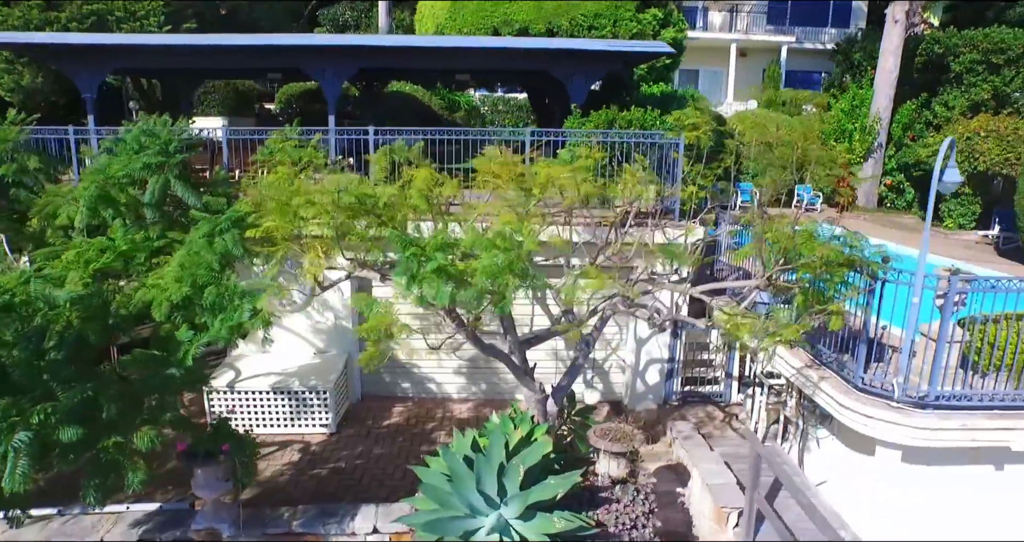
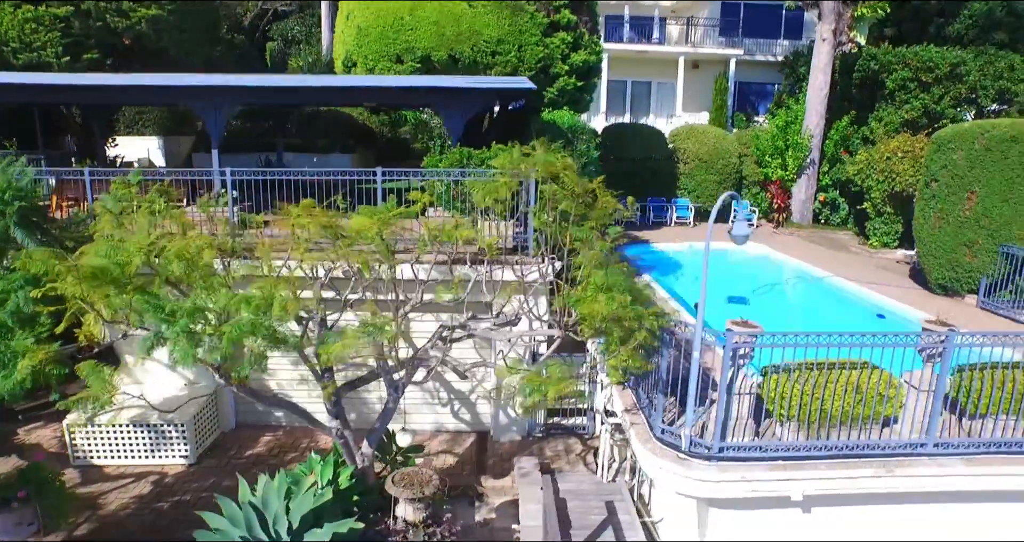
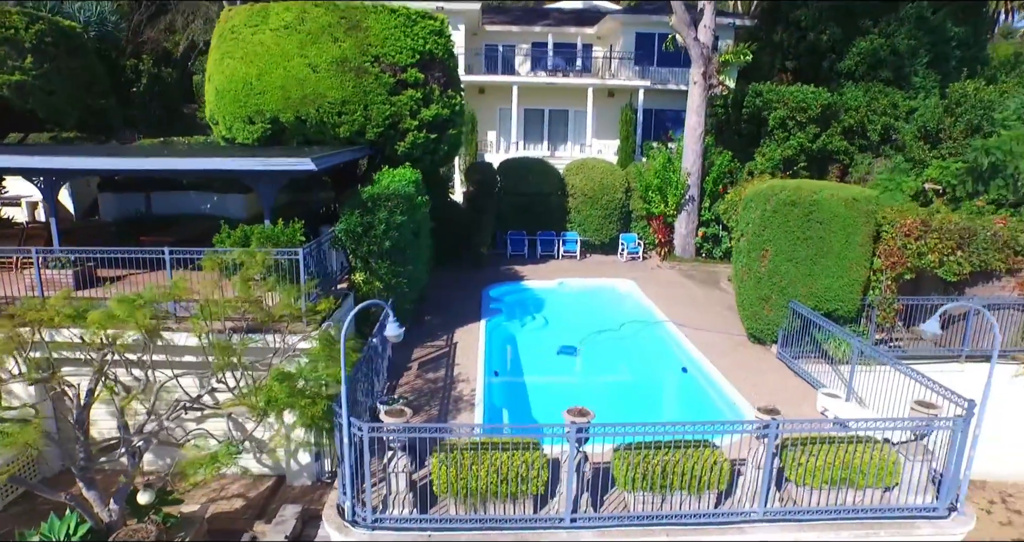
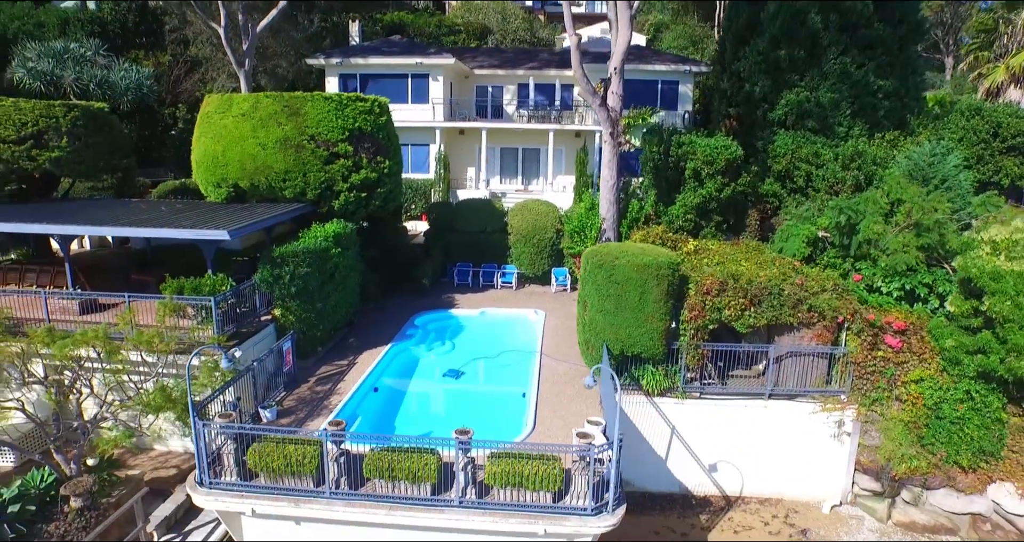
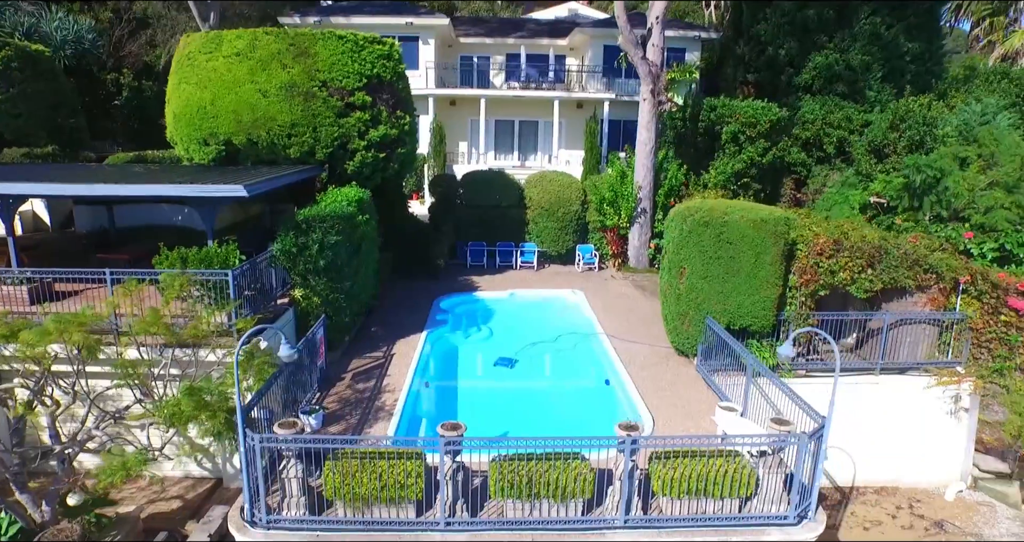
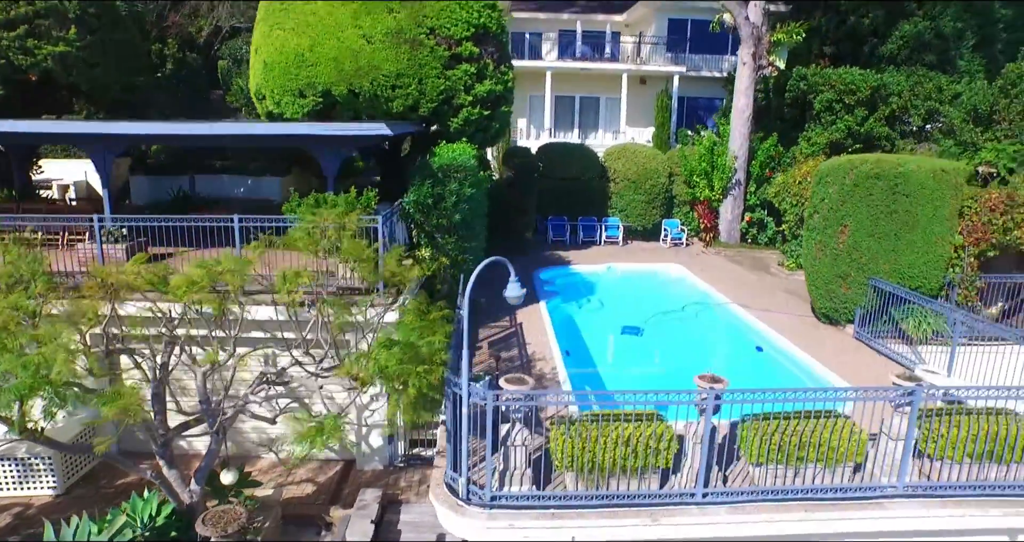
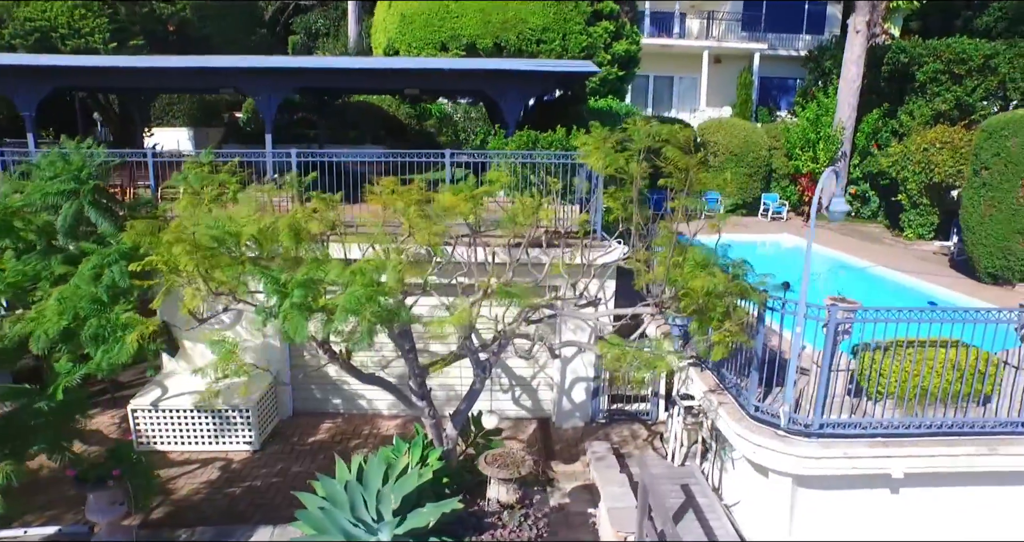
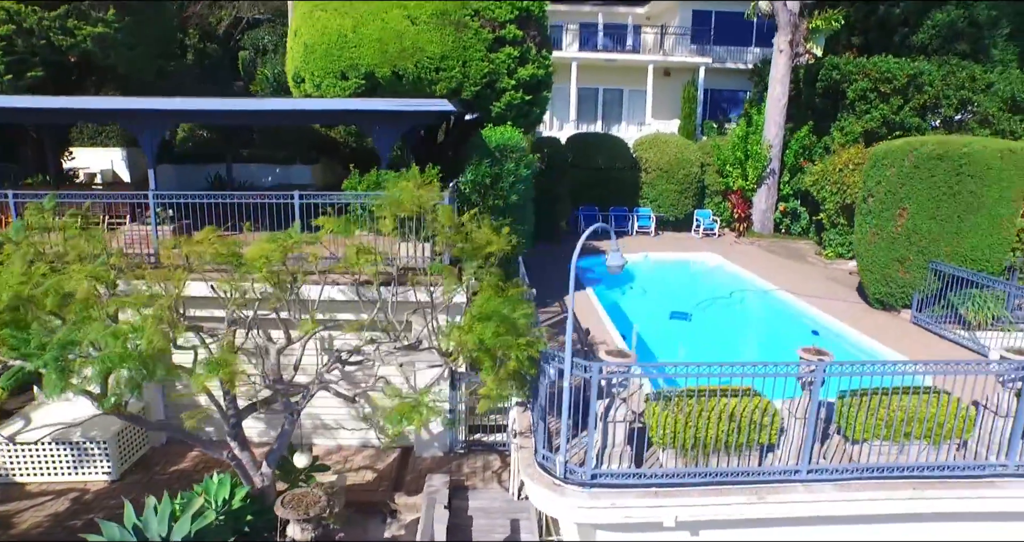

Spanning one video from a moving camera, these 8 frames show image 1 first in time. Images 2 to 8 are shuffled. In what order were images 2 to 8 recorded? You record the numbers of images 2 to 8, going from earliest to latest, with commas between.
7, 2, 8, 6, 3, 5, 4
